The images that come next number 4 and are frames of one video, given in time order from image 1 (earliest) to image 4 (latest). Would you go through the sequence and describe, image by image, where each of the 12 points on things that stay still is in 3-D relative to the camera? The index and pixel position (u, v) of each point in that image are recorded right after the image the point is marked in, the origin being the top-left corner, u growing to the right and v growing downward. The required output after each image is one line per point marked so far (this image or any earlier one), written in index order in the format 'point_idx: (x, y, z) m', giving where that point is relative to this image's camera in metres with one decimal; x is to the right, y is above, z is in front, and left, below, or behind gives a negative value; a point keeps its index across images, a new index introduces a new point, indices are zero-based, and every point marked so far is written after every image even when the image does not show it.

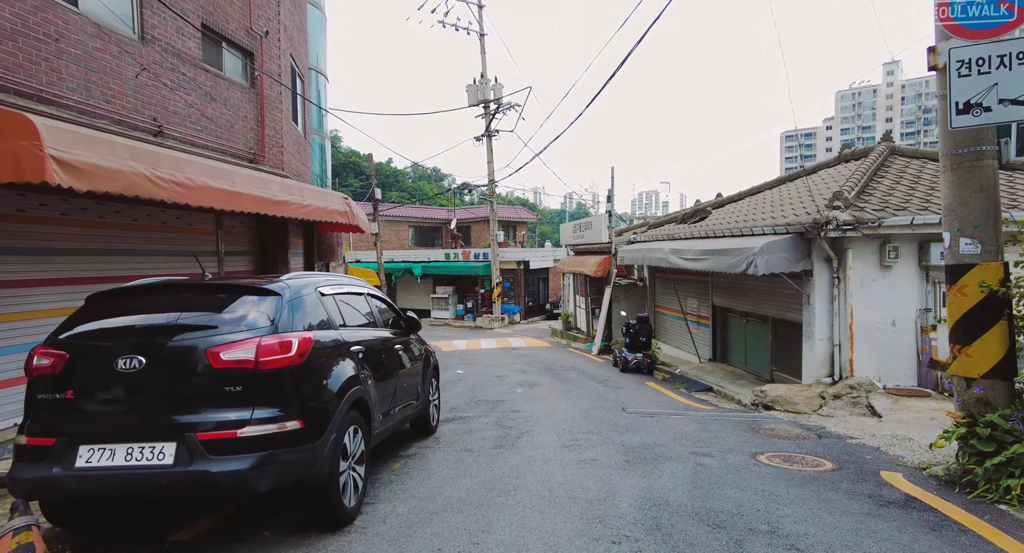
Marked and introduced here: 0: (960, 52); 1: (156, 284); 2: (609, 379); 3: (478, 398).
0: (+3.4, +1.7, +3.9) m
1: (-2.4, 0.0, +3.5) m
2: (+2.0, -2.1, +10.7) m
3: (-0.5, -1.9, +8.4) m
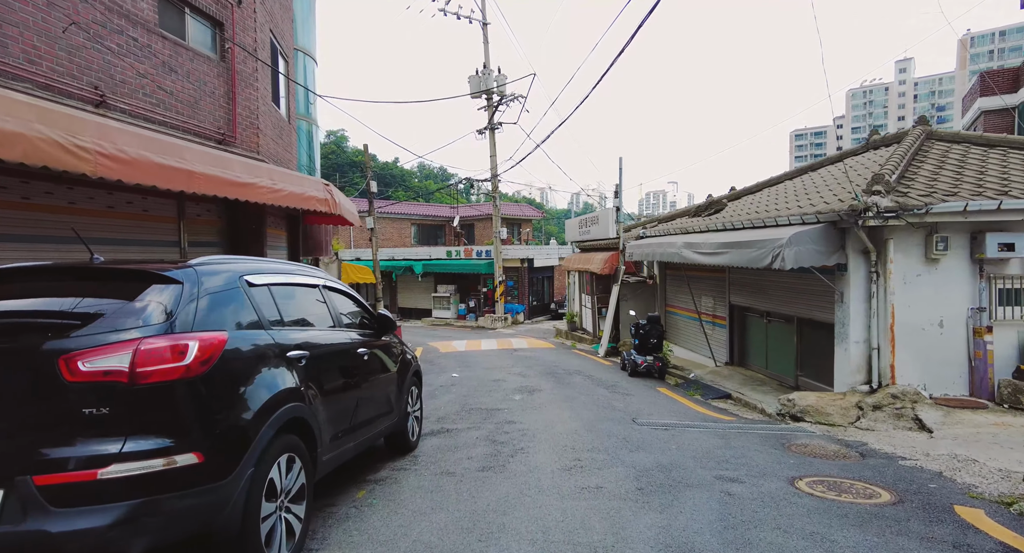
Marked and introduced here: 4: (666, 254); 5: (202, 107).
0: (+3.3, +1.8, +3.0) m
1: (-2.5, 0.0, +2.7) m
2: (+1.9, -2.0, +9.8) m
3: (-0.6, -1.9, +7.6) m
4: (+3.3, +0.5, +11.3) m
5: (-4.2, +2.3, +7.0) m
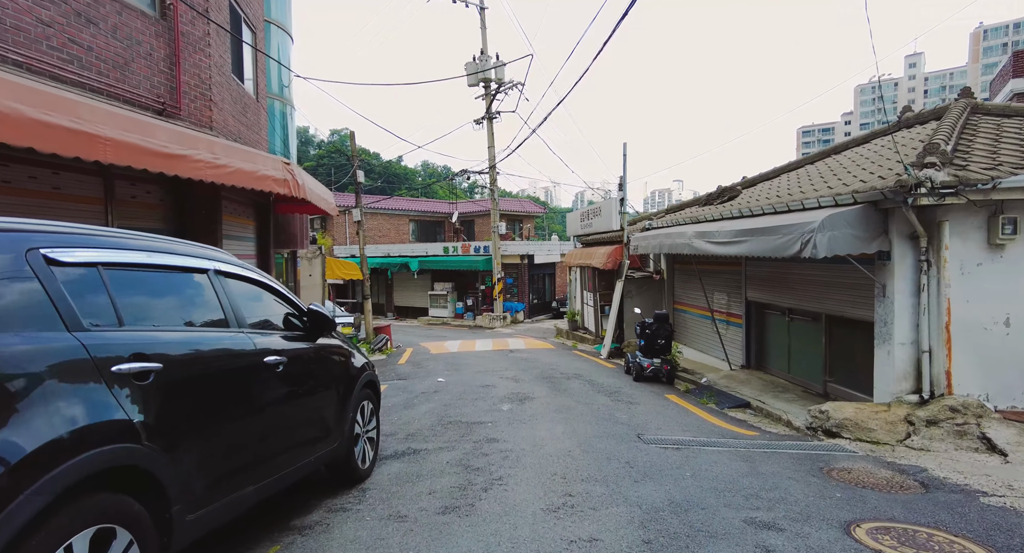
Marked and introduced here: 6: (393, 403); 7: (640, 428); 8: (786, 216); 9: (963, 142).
0: (+3.0, +1.9, +2.0) m
1: (-2.7, +0.1, +1.7) m
2: (+1.8, -1.9, +8.7) m
3: (-0.8, -1.8, +6.5) m
4: (+3.2, +0.6, +10.2) m
5: (-4.3, +2.4, +6.0) m
6: (-1.7, -1.8, +7.6) m
7: (+1.5, -1.8, +6.2) m
8: (+3.8, +0.8, +7.3) m
9: (+5.5, +1.6, +6.4) m
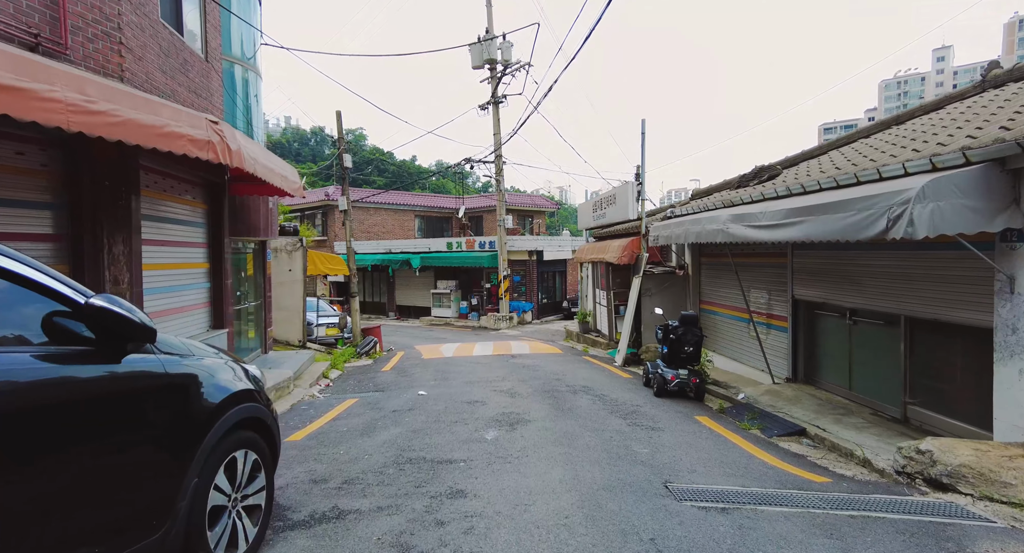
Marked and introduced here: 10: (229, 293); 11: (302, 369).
0: (+2.8, +2.0, +0.3) m
1: (-3.0, +0.3, +0.1) m
2: (+1.7, -1.8, +7.1) m
3: (-0.9, -1.6, +4.9) m
4: (+3.1, +0.7, +8.5) m
5: (-4.5, +2.5, +4.5) m
6: (-1.9, -1.7, +6.0) m
7: (+1.4, -1.7, +4.6) m
8: (+3.7, +0.9, +5.5) m
9: (+5.4, +1.7, +4.6) m
10: (-4.8, -0.3, +8.8) m
11: (-3.9, -1.7, +9.8) m
